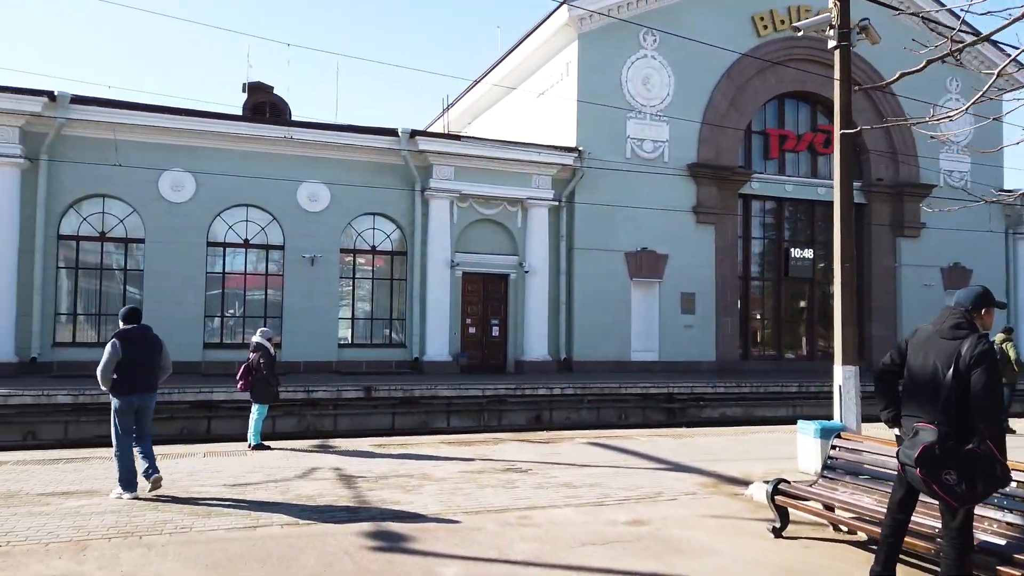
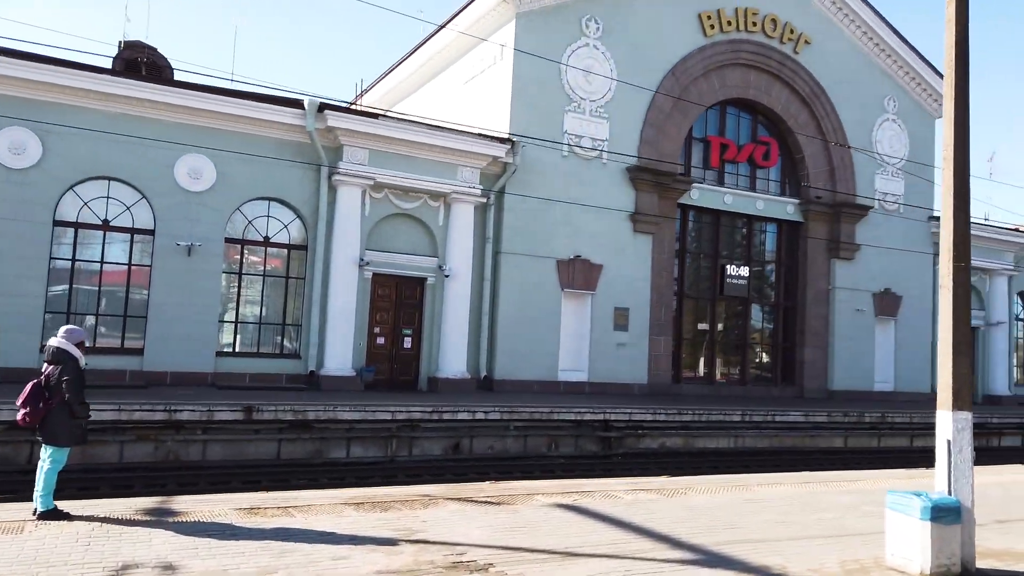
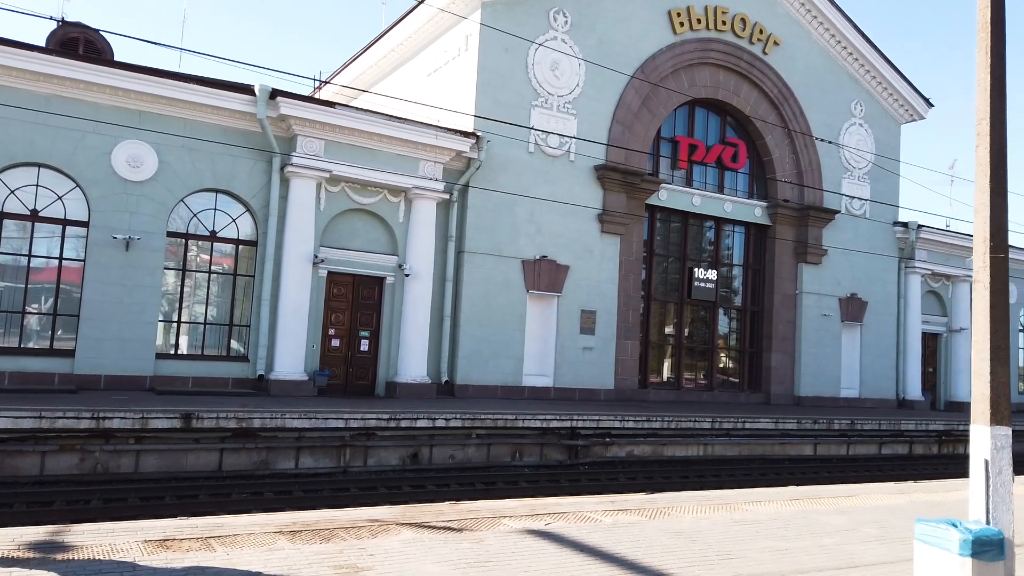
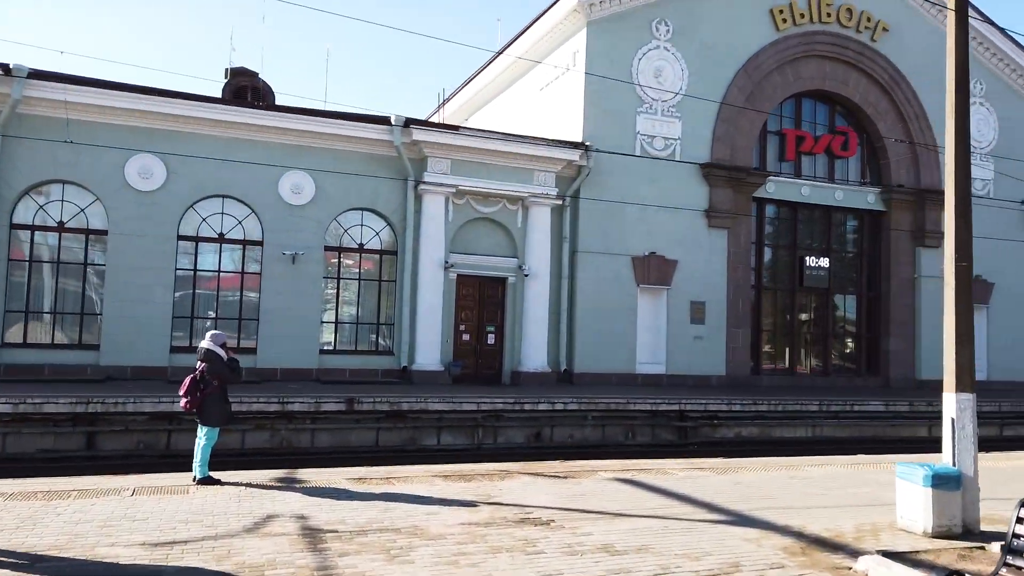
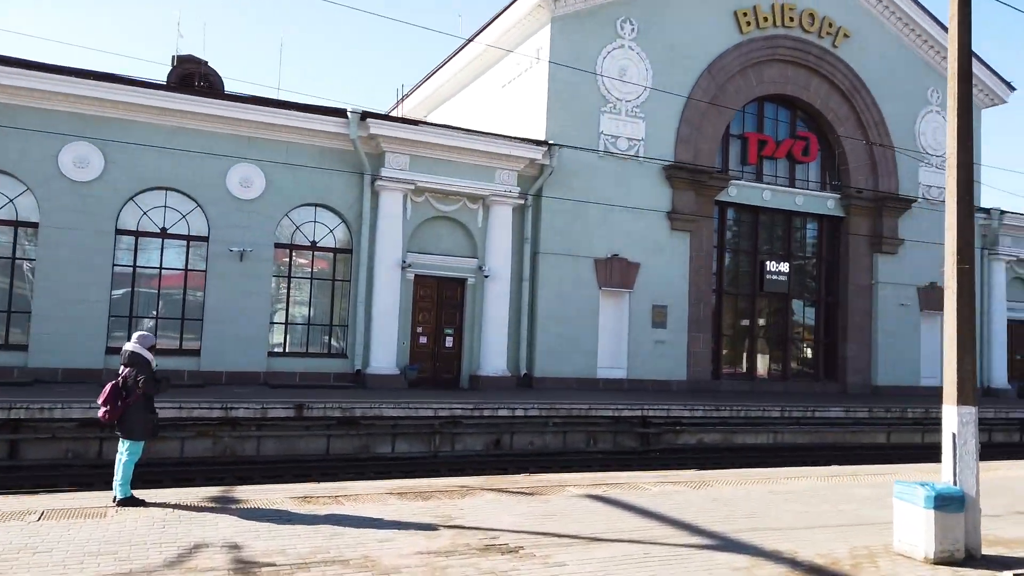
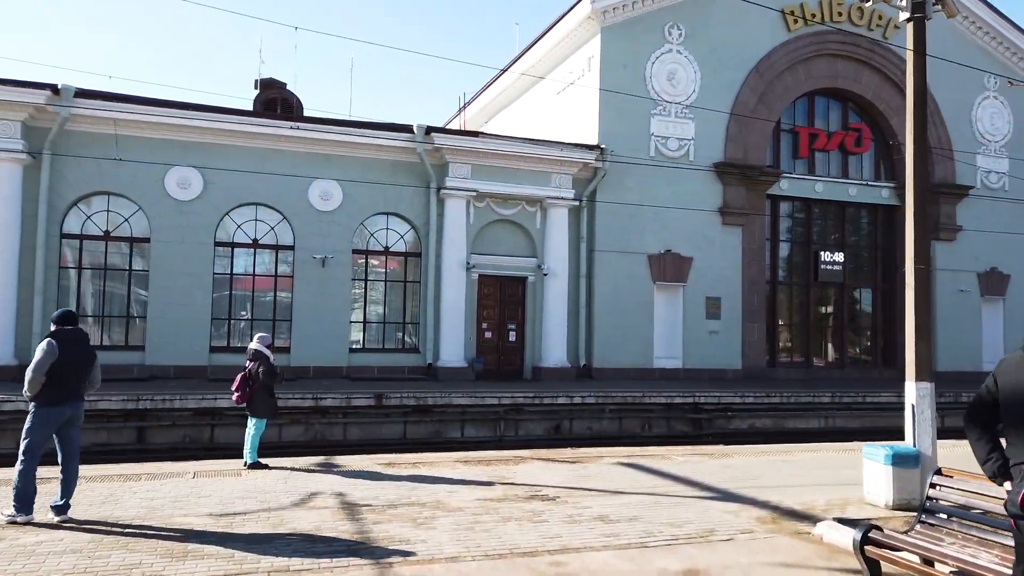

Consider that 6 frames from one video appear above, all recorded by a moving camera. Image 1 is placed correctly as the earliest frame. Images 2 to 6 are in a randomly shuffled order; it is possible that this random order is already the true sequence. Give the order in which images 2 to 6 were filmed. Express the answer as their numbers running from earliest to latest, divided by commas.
6, 4, 5, 2, 3
